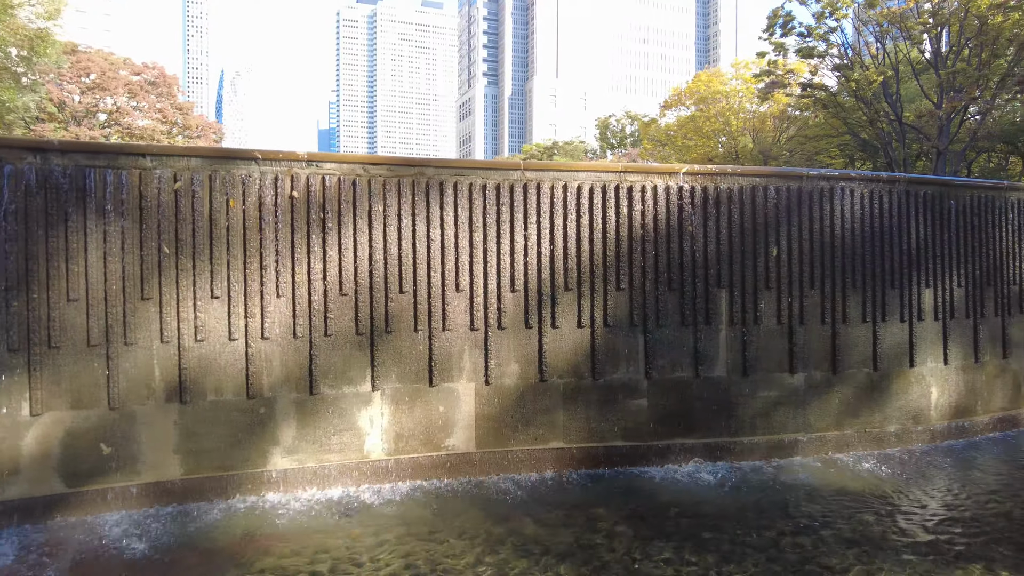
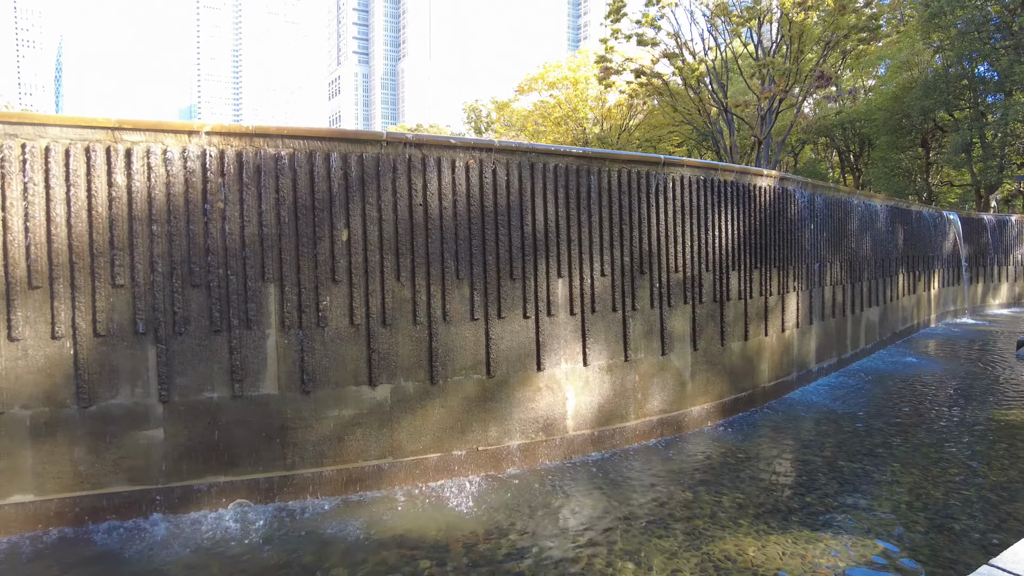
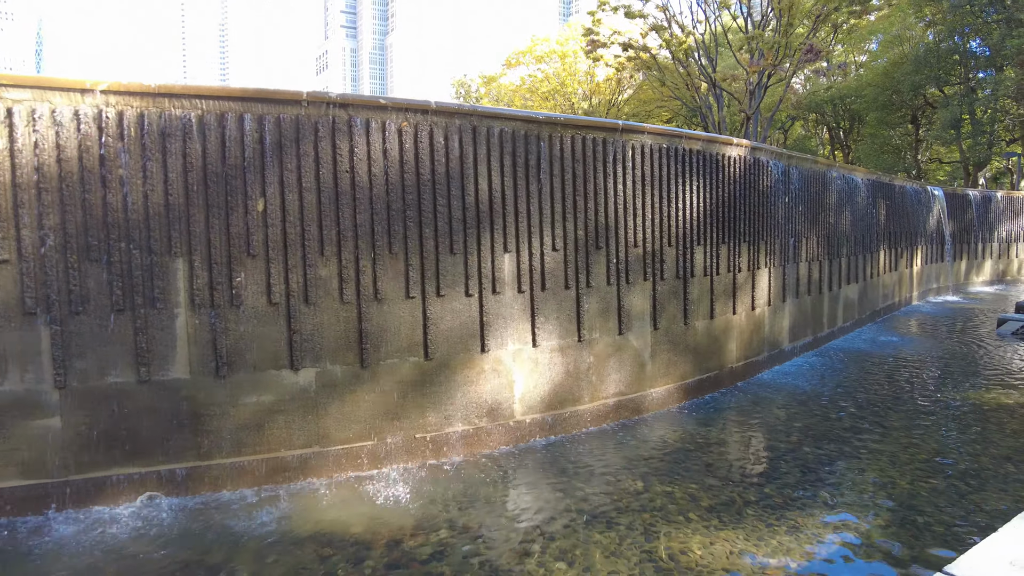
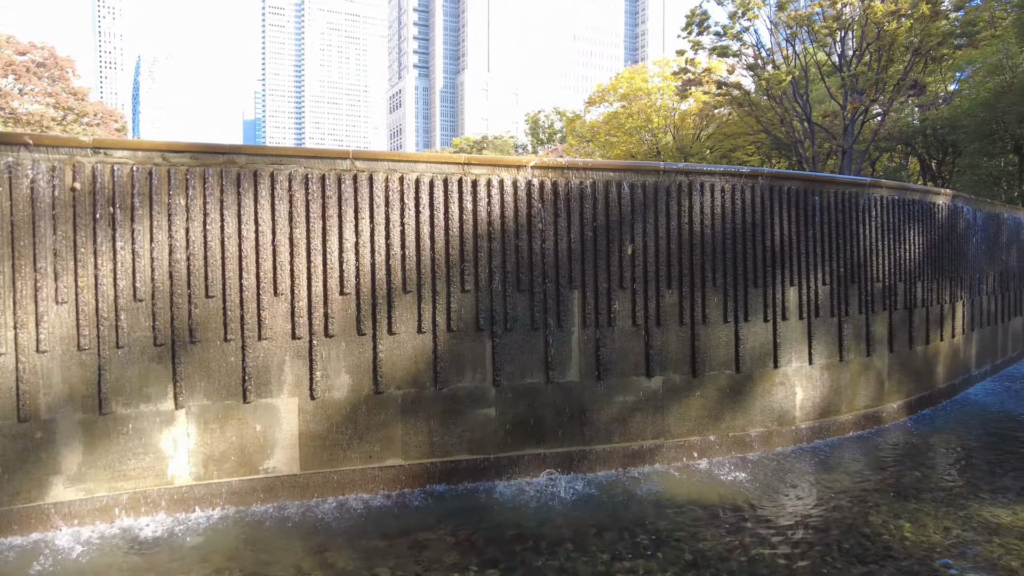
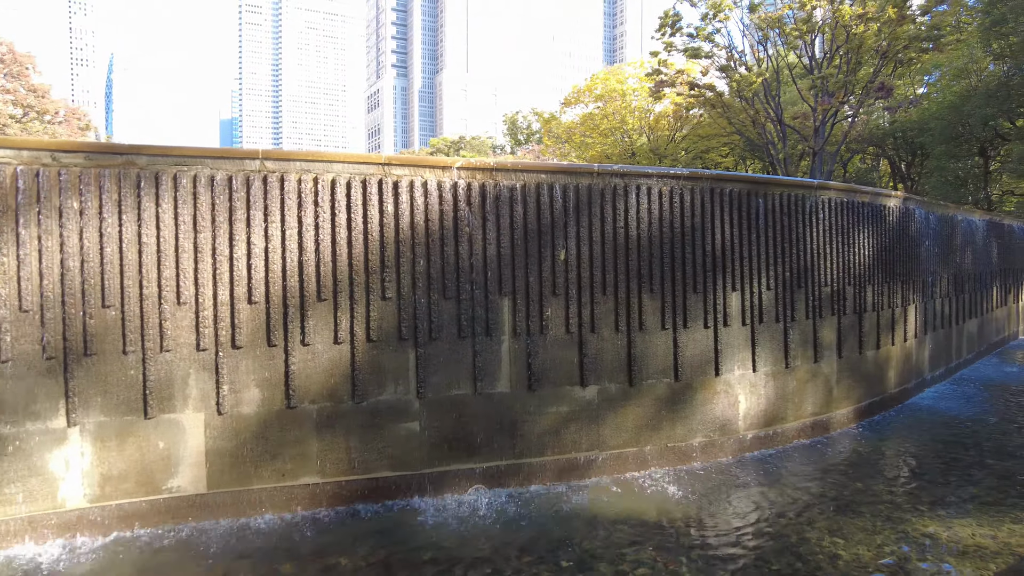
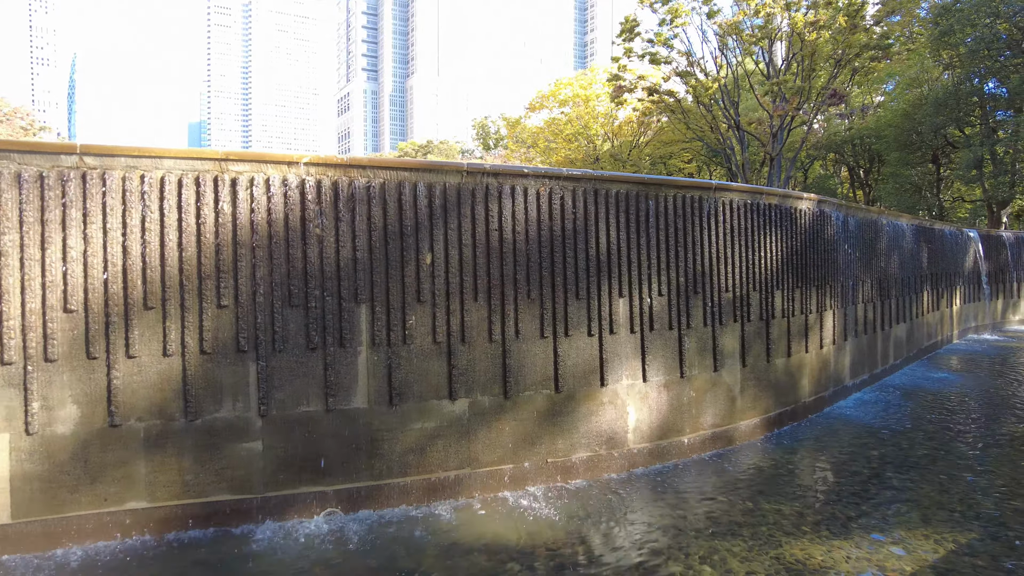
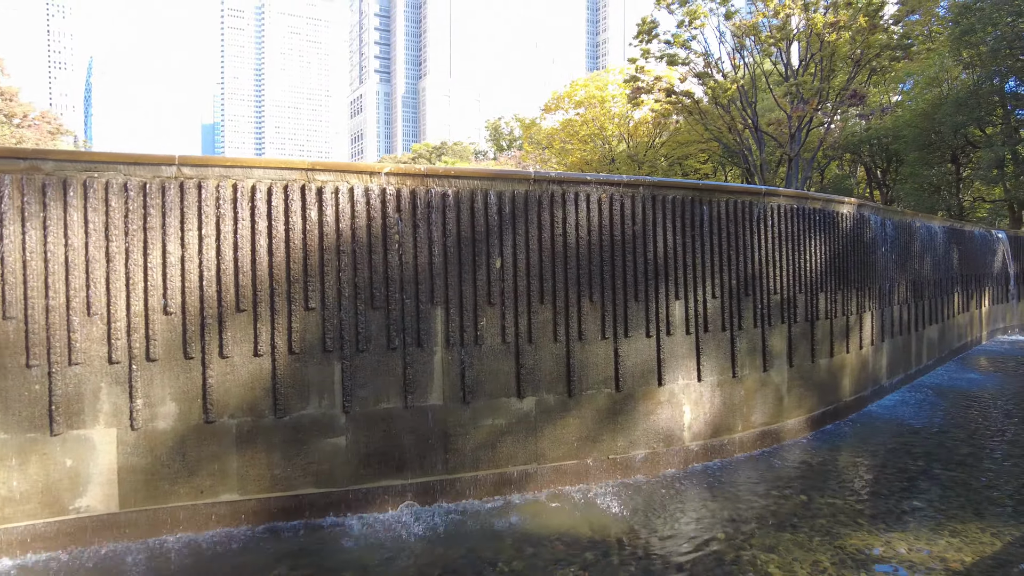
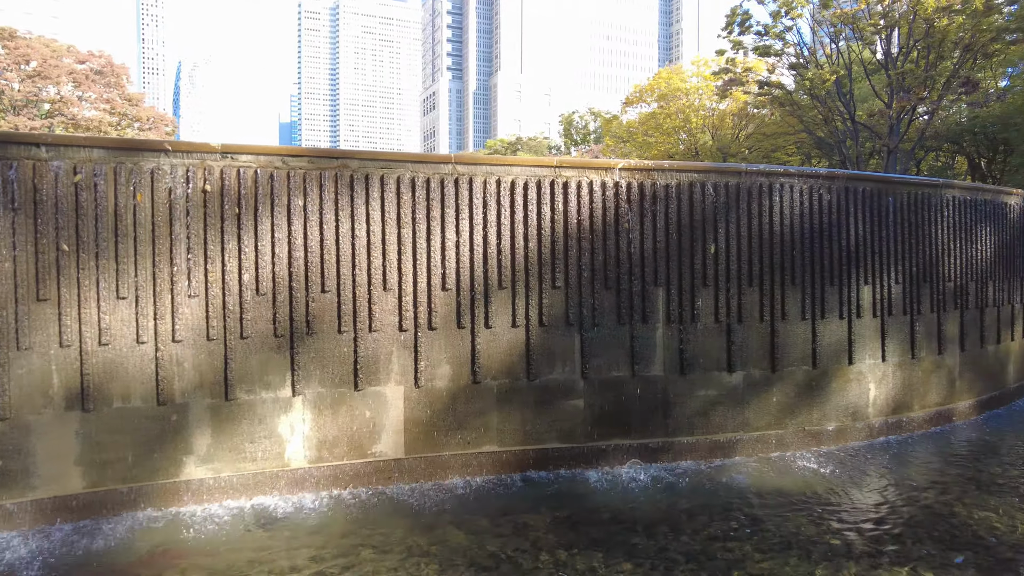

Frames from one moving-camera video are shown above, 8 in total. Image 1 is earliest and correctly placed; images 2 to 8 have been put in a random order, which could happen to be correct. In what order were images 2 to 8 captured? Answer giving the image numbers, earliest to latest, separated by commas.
8, 4, 5, 7, 6, 2, 3
